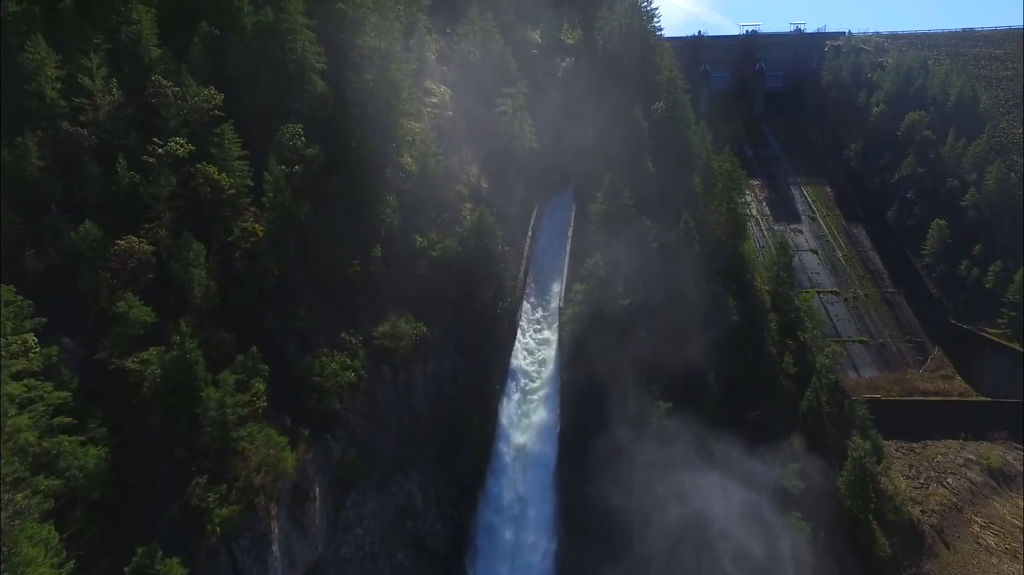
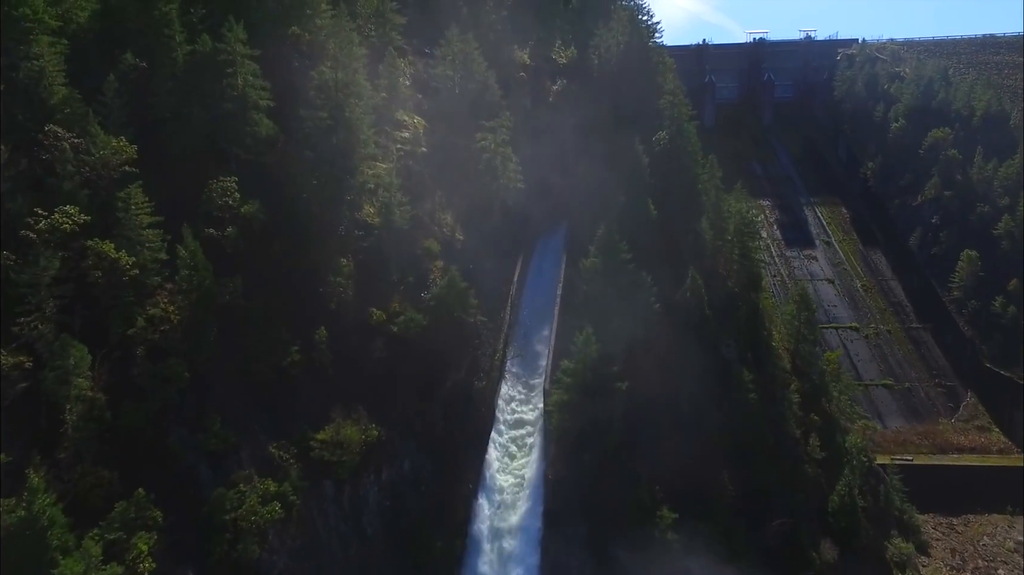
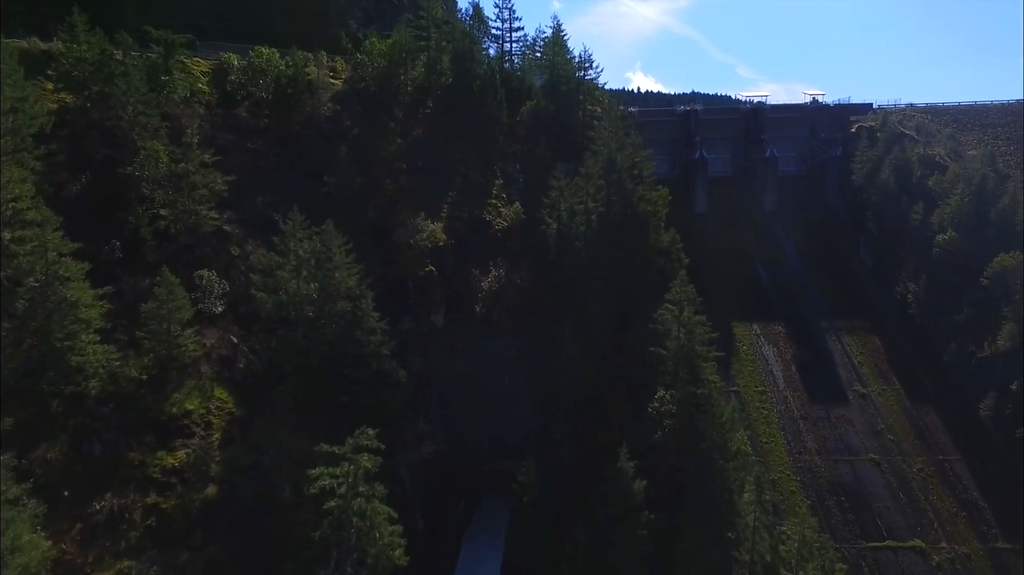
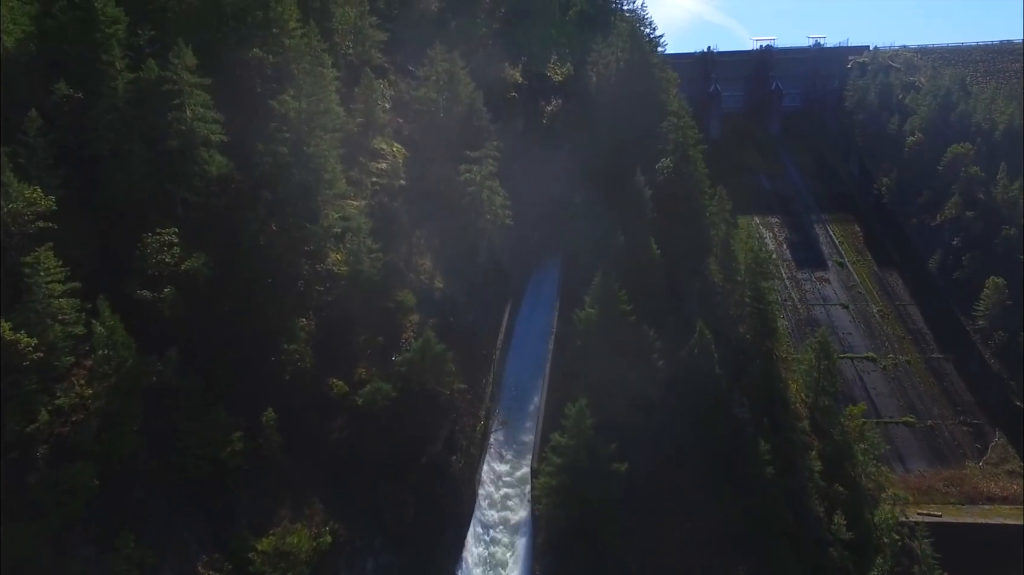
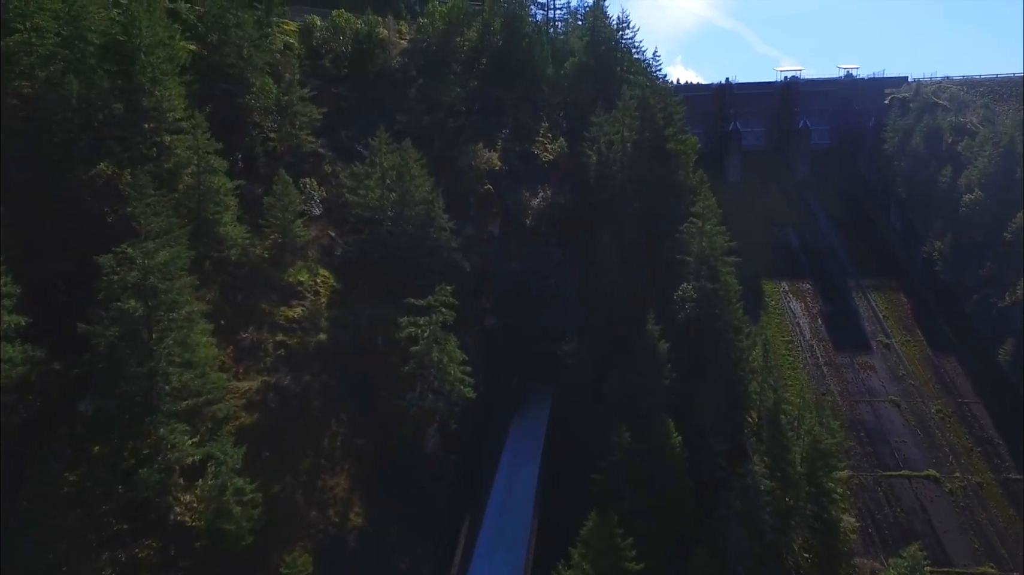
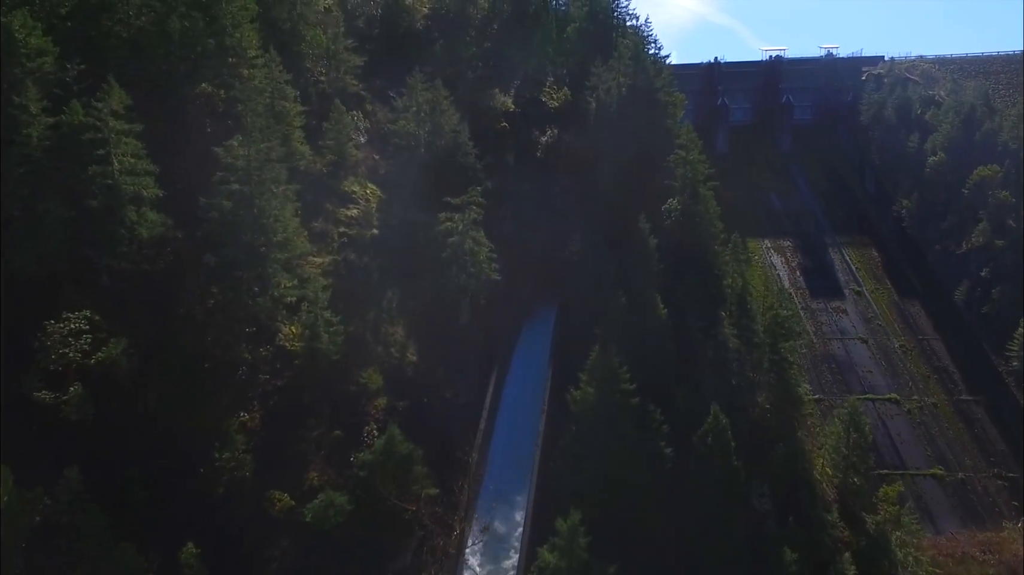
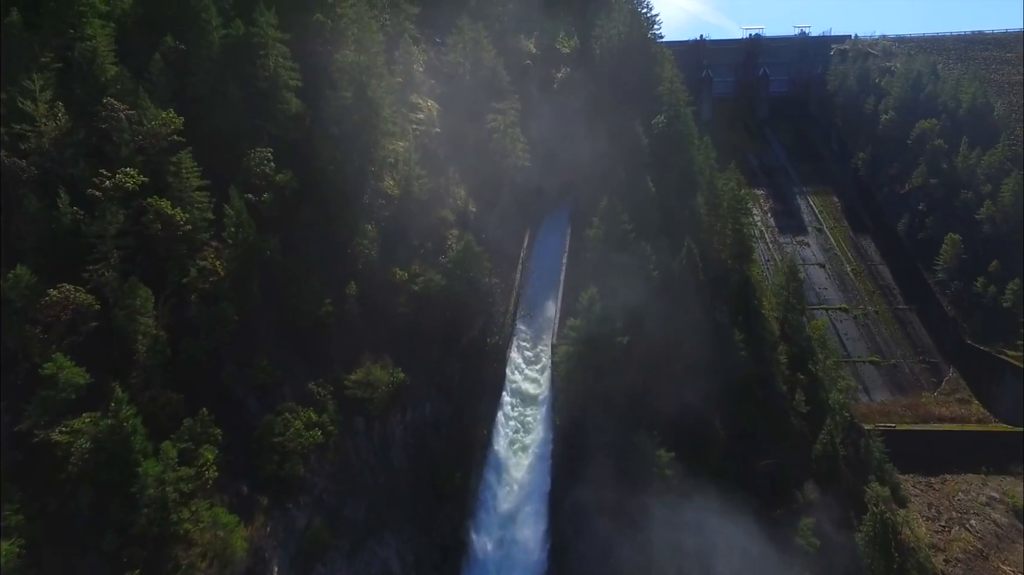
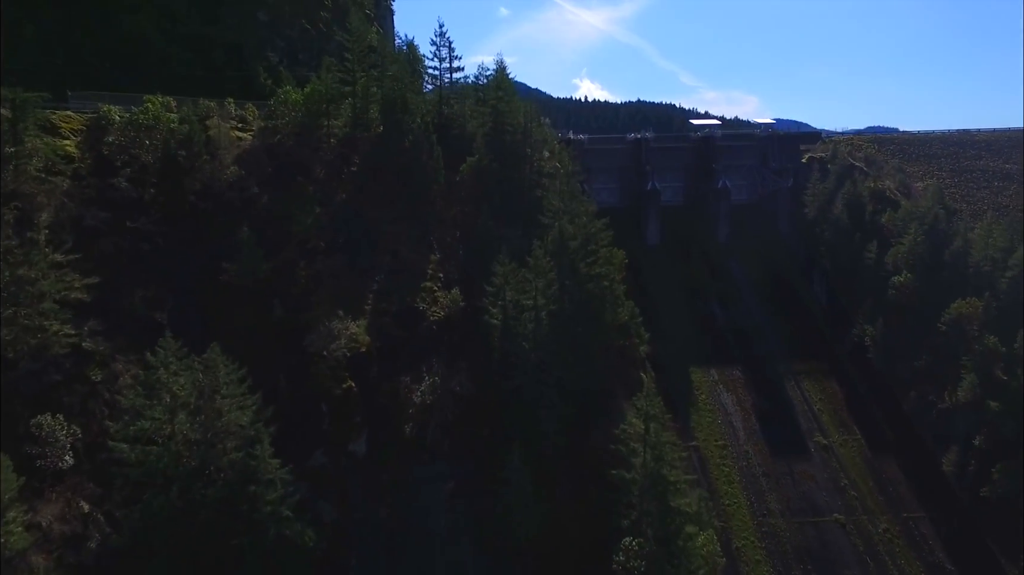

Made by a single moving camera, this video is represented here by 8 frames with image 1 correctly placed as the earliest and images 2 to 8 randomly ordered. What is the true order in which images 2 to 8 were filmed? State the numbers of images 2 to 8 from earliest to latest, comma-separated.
7, 2, 4, 6, 5, 3, 8
